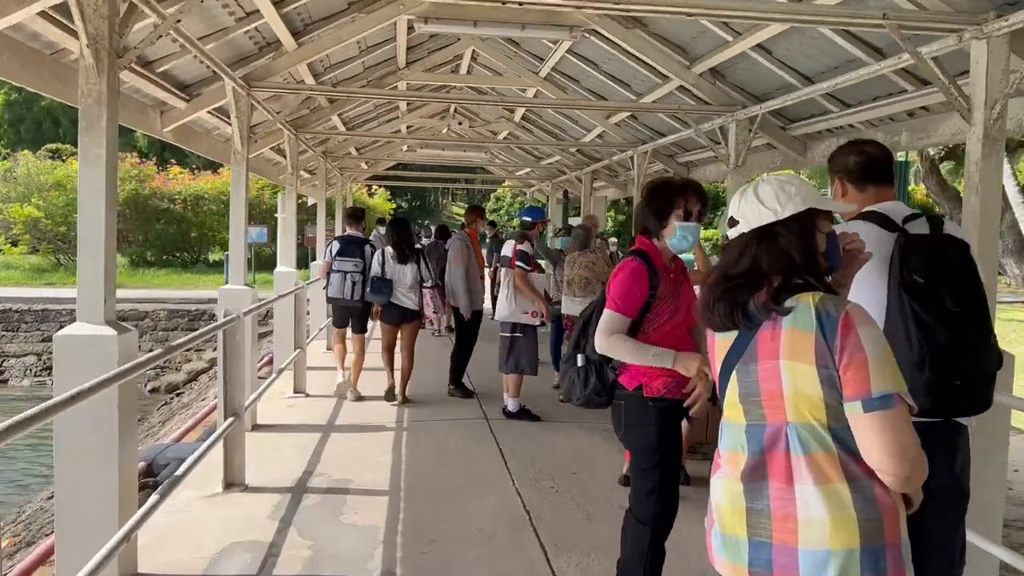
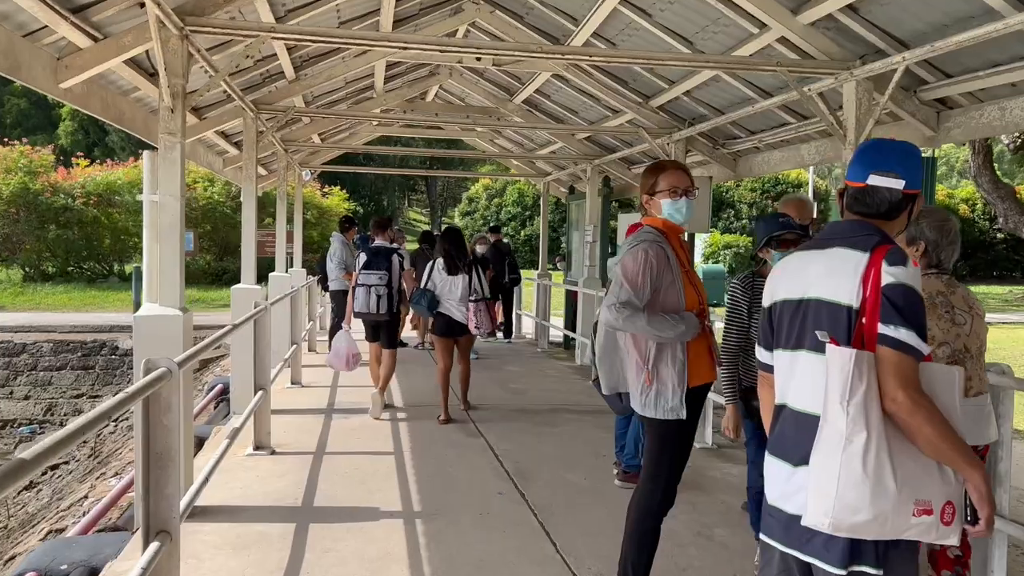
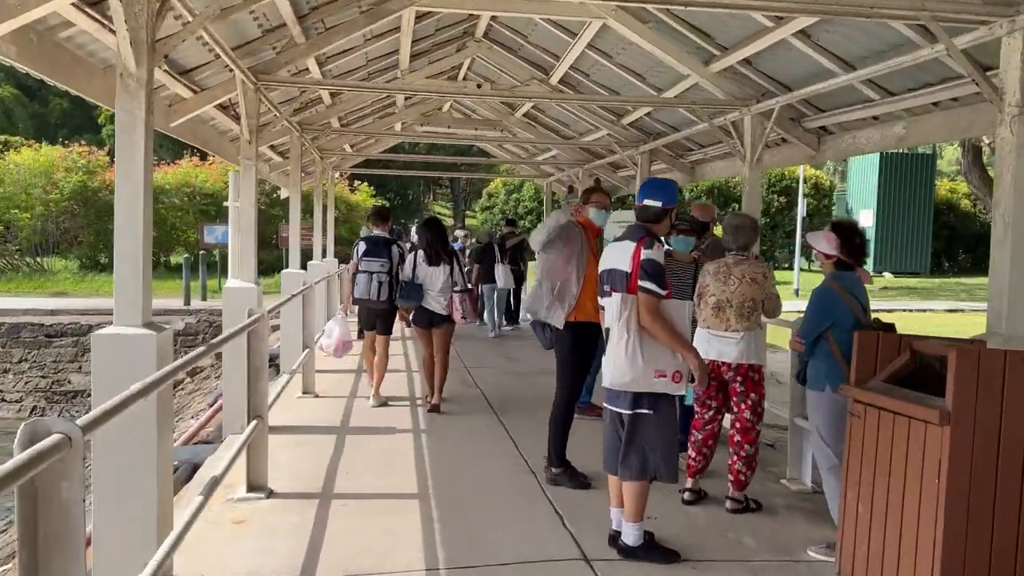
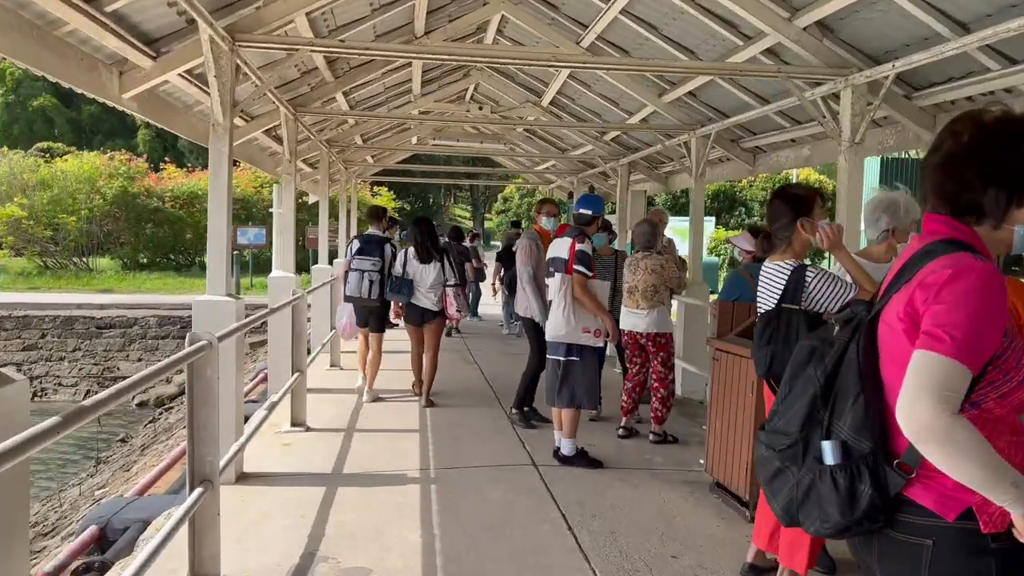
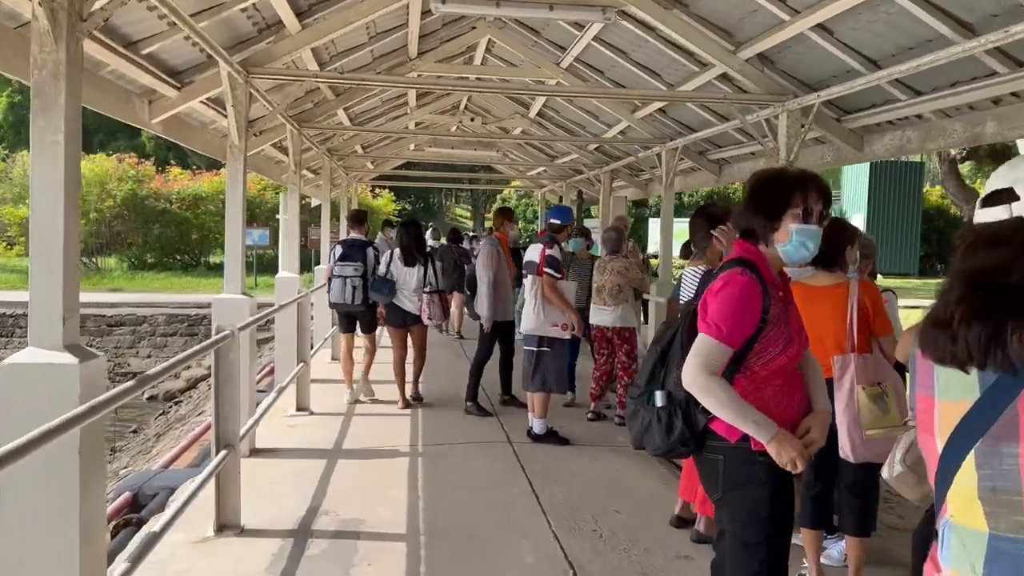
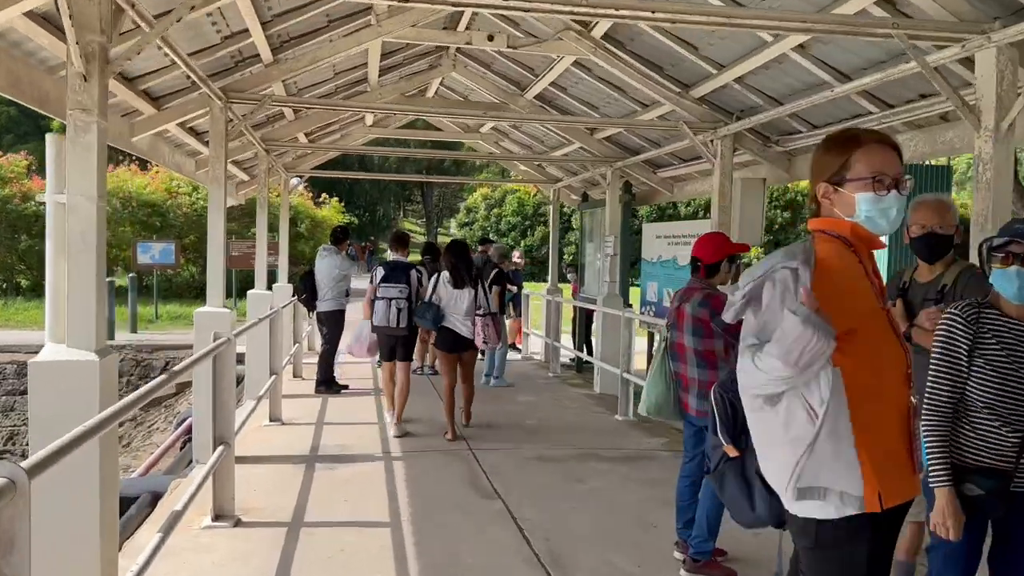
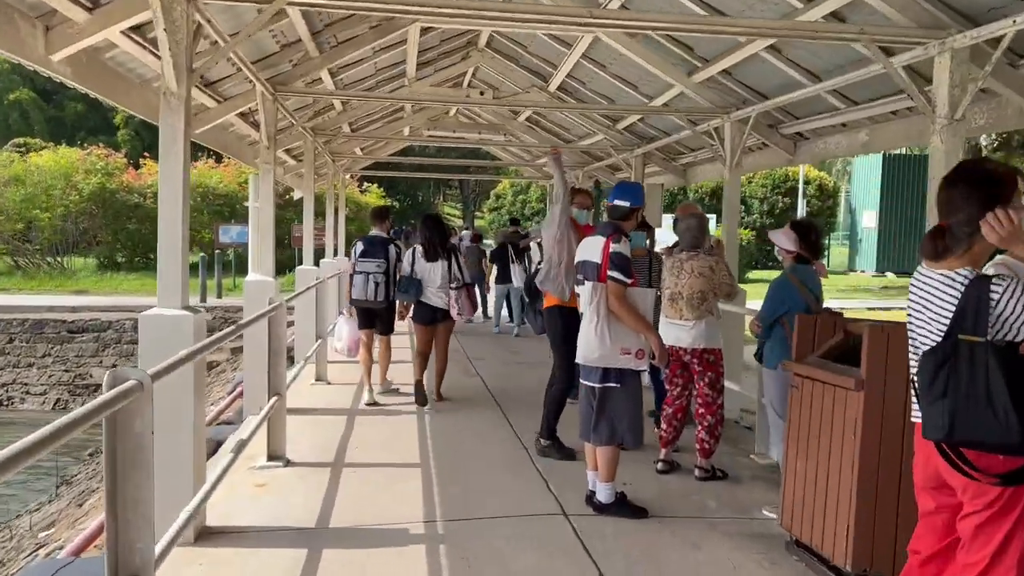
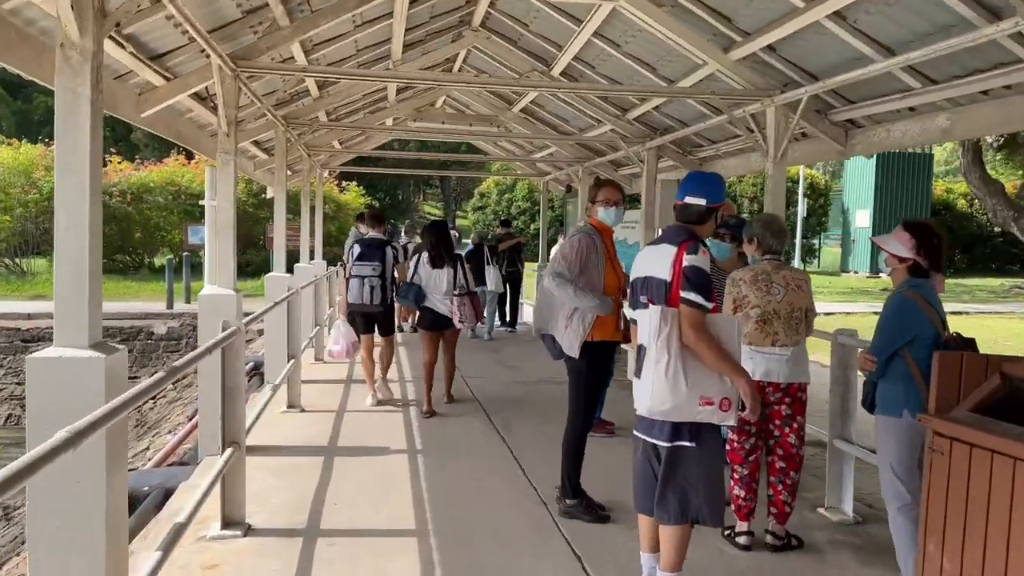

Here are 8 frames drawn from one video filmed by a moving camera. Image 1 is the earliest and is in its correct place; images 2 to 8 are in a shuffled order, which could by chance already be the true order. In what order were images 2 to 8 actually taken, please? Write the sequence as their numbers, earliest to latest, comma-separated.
5, 4, 7, 3, 8, 2, 6
